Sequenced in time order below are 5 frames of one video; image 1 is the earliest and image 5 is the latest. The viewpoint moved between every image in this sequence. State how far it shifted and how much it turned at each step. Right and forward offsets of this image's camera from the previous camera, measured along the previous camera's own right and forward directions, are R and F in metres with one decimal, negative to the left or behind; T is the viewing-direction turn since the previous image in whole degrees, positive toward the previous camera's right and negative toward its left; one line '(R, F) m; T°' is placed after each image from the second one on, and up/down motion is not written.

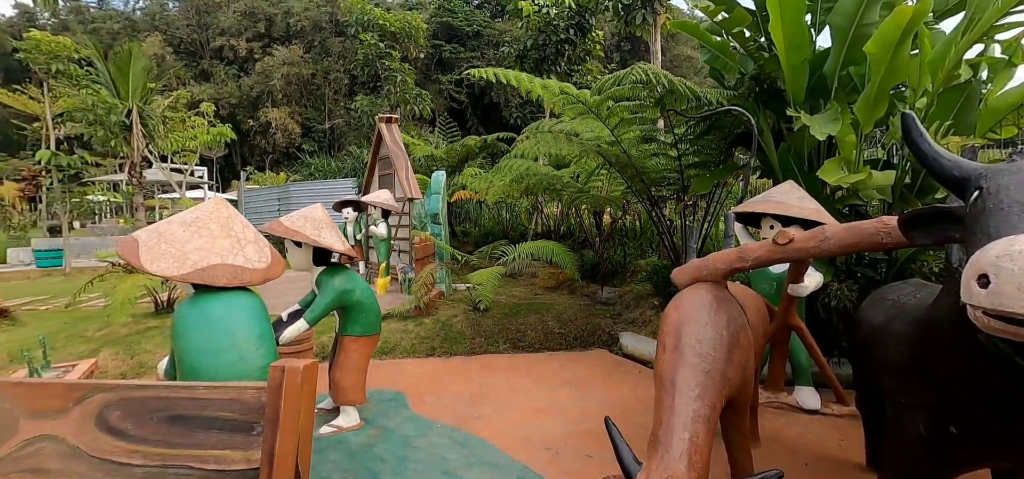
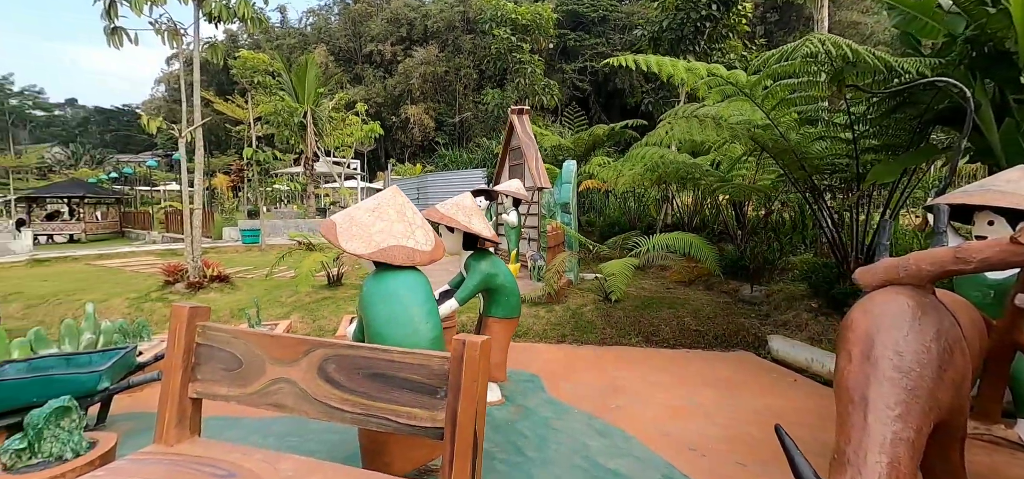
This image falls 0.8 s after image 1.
(-0.1, 0.0) m; -15°
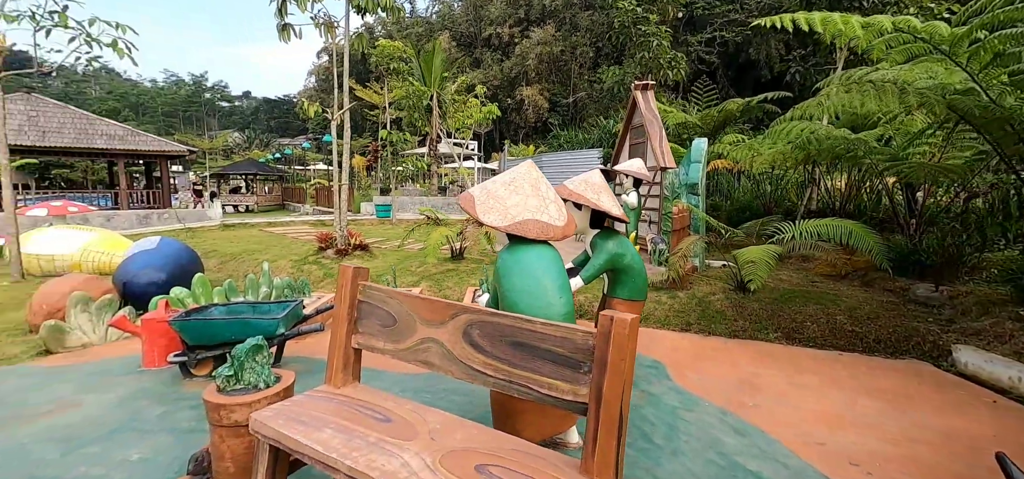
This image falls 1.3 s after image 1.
(-0.1, 0.0) m; -14°
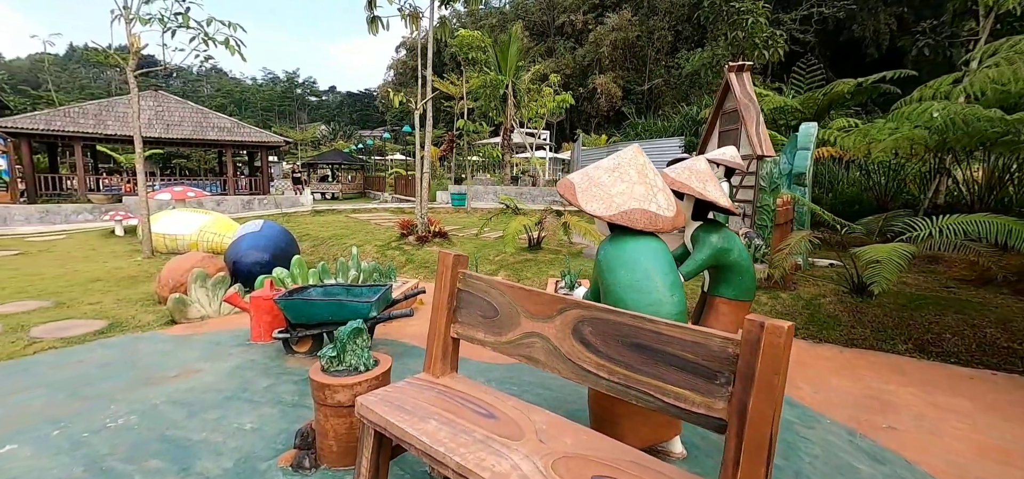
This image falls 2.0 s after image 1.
(-0.2, +0.1) m; -8°
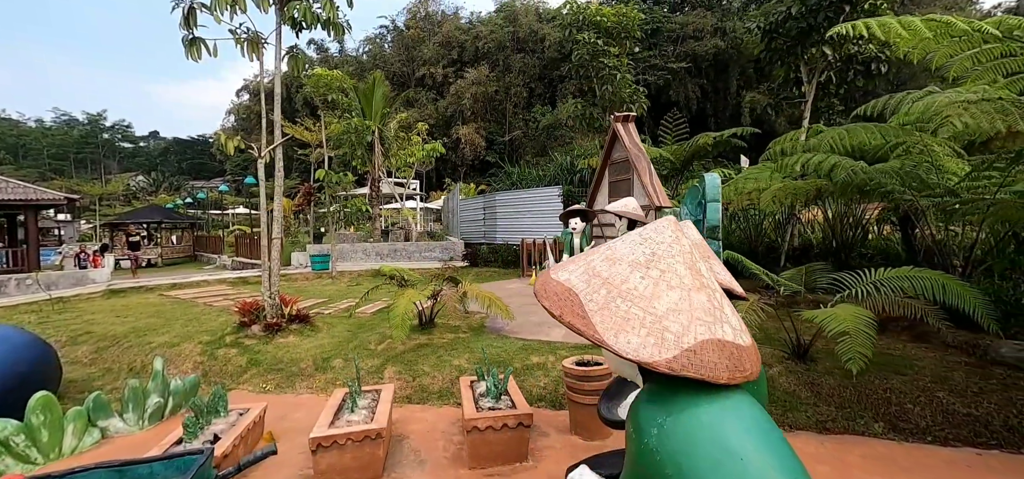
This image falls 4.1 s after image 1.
(-0.2, +1.1) m; +17°
